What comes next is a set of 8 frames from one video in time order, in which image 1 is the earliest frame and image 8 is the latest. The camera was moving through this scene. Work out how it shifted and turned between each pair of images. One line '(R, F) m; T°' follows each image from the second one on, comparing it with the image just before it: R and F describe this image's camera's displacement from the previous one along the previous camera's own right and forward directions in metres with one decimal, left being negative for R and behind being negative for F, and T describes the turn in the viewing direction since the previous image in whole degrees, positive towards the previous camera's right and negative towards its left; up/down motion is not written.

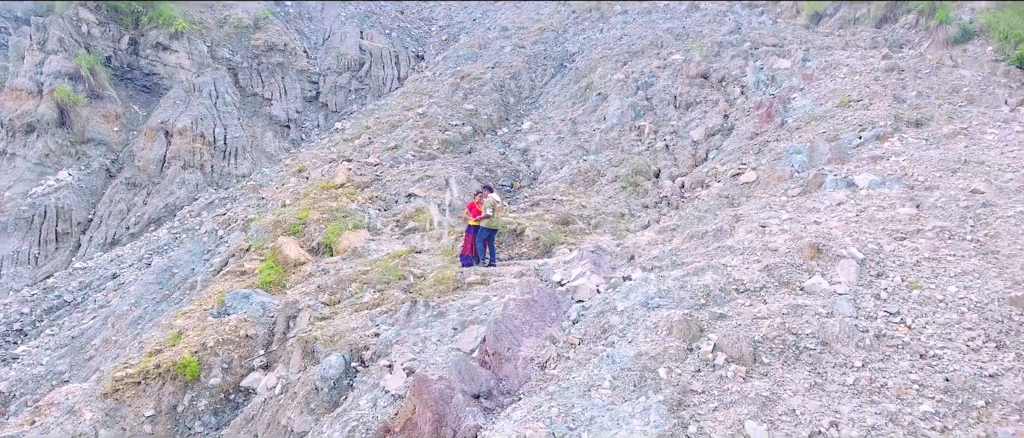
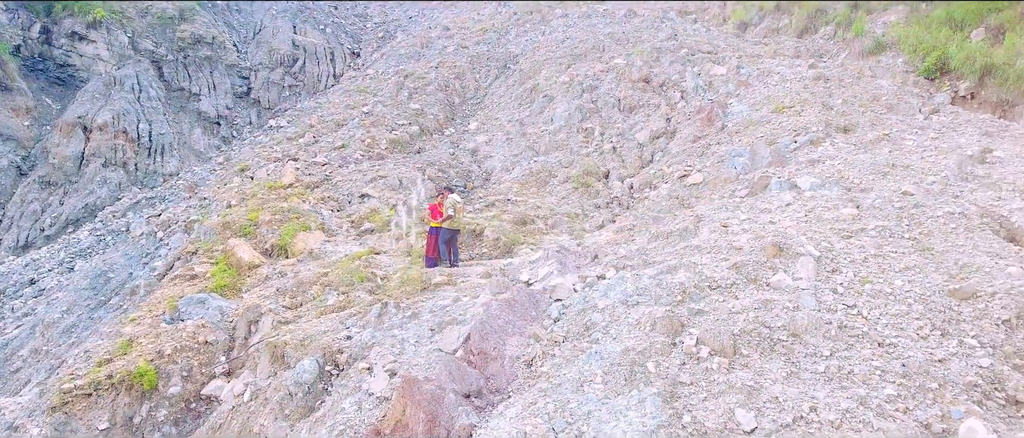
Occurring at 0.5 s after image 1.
(-0.3, -0.1) m; +6°
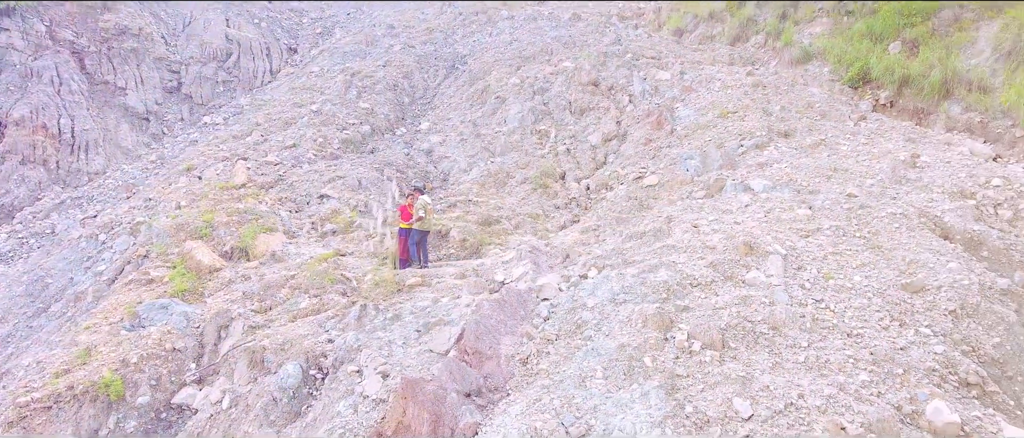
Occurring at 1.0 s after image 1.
(-0.4, -0.1) m; +6°
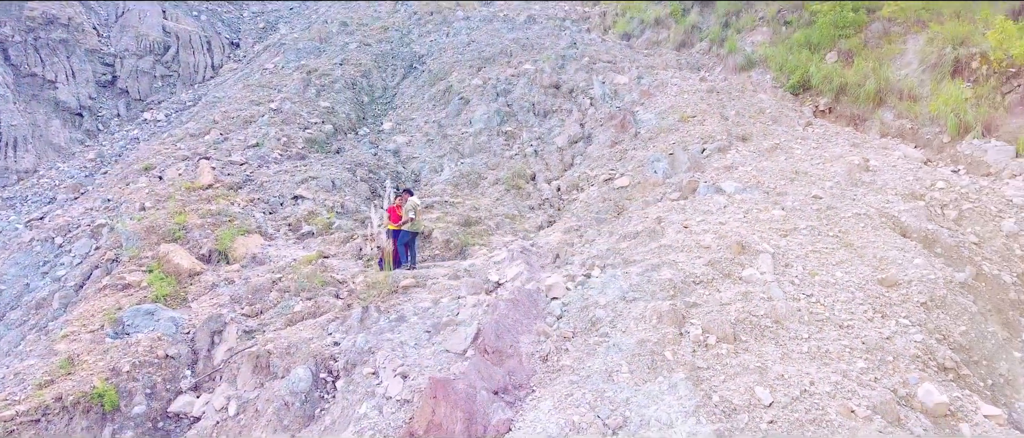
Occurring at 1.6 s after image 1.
(-0.5, -0.1) m; +6°
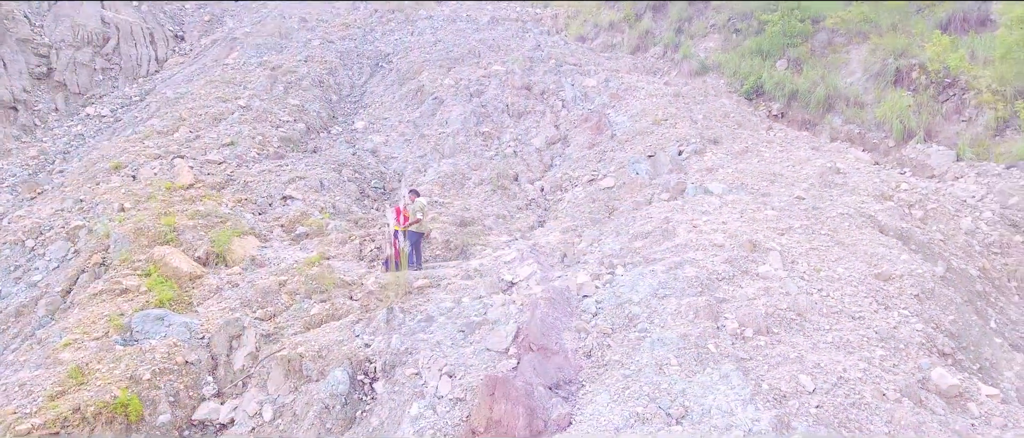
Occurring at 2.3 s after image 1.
(-0.7, -0.1) m; +6°
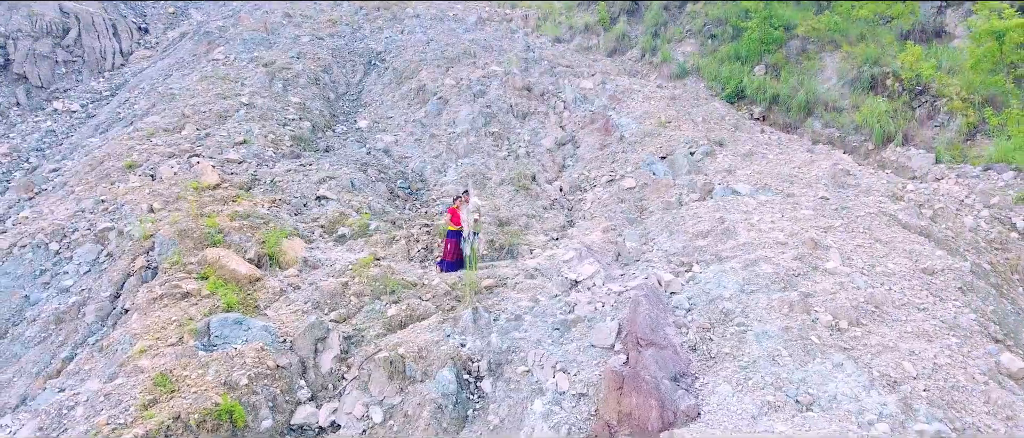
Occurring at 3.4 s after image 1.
(-1.1, -0.1) m; +6°
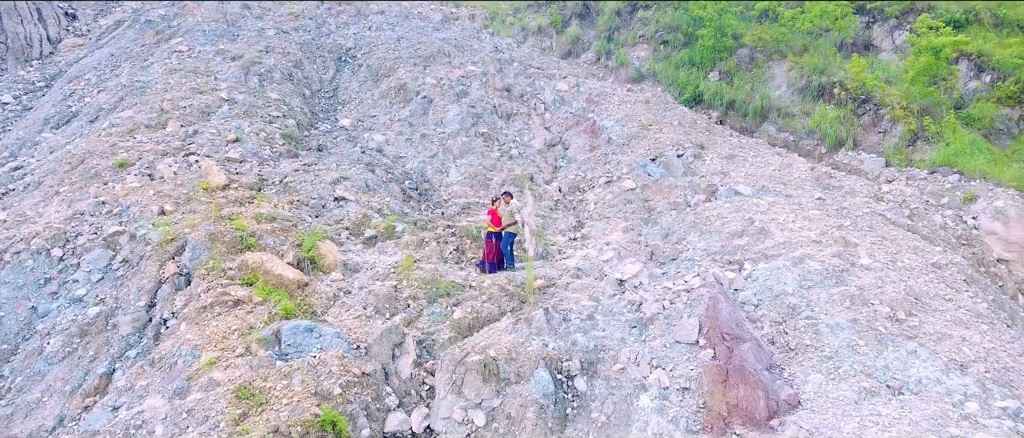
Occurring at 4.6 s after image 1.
(-1.2, 0.0) m; +8°
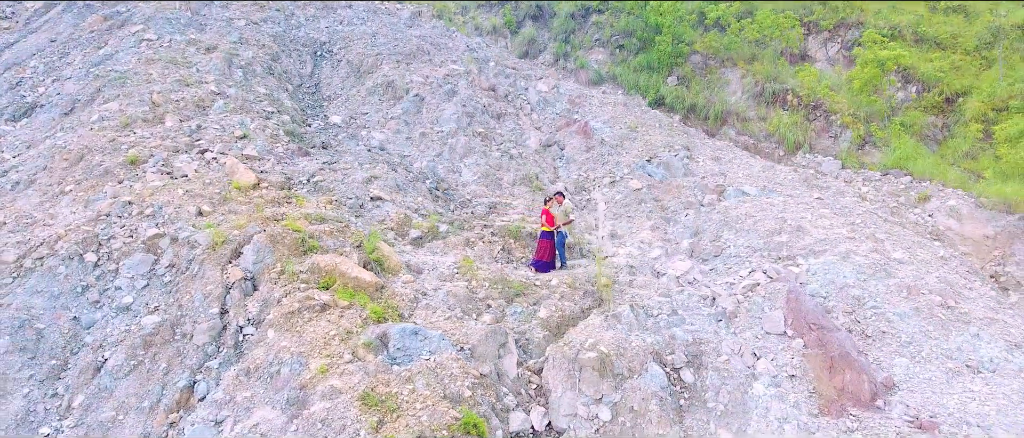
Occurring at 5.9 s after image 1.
(-1.4, 0.0) m; +8°
